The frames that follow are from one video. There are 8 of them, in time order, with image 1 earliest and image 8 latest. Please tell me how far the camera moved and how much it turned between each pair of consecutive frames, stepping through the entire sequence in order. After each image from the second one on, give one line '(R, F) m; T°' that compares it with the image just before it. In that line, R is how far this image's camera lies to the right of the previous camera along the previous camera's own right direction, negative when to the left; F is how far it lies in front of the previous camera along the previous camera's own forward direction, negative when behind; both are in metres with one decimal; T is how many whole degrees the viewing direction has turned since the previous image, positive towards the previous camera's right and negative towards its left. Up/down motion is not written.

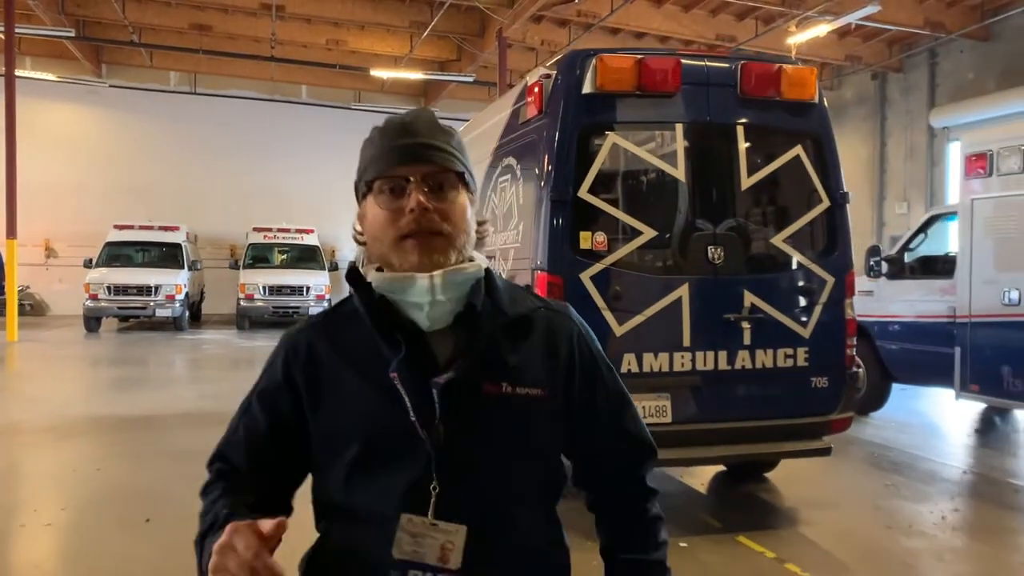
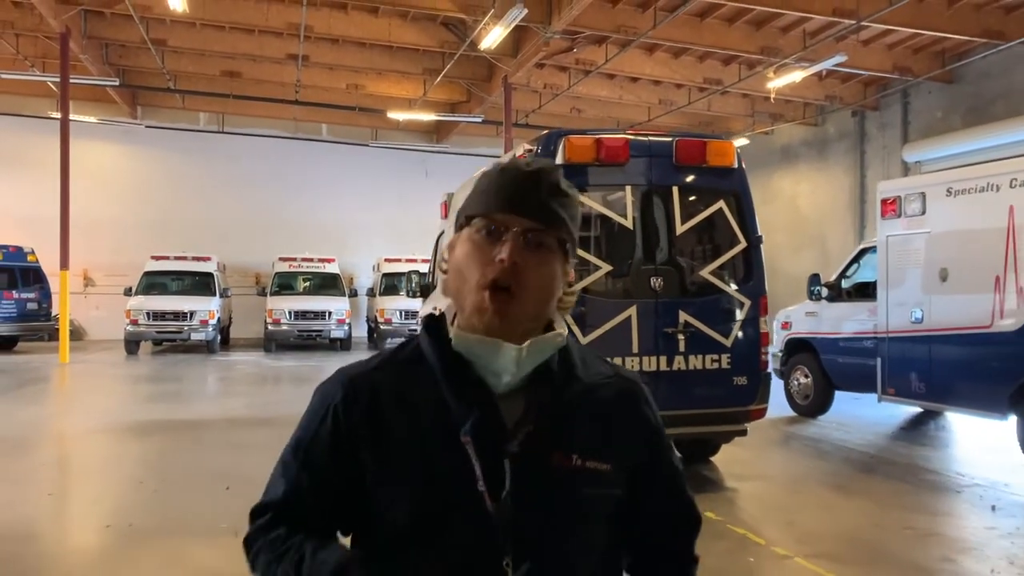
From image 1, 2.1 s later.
(+0.1, -1.2) m; -1°
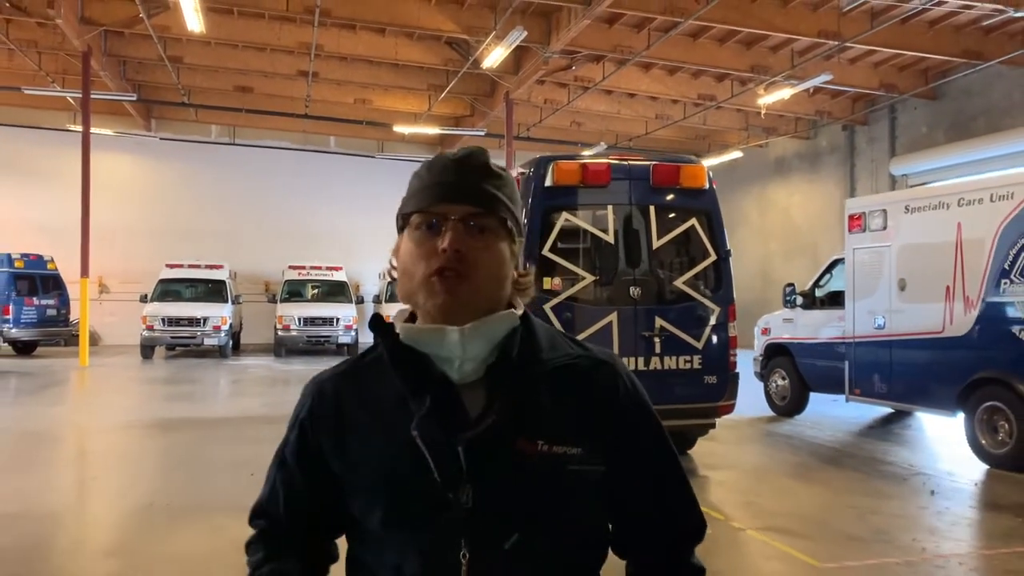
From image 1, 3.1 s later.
(+0.1, -0.6) m; 0°
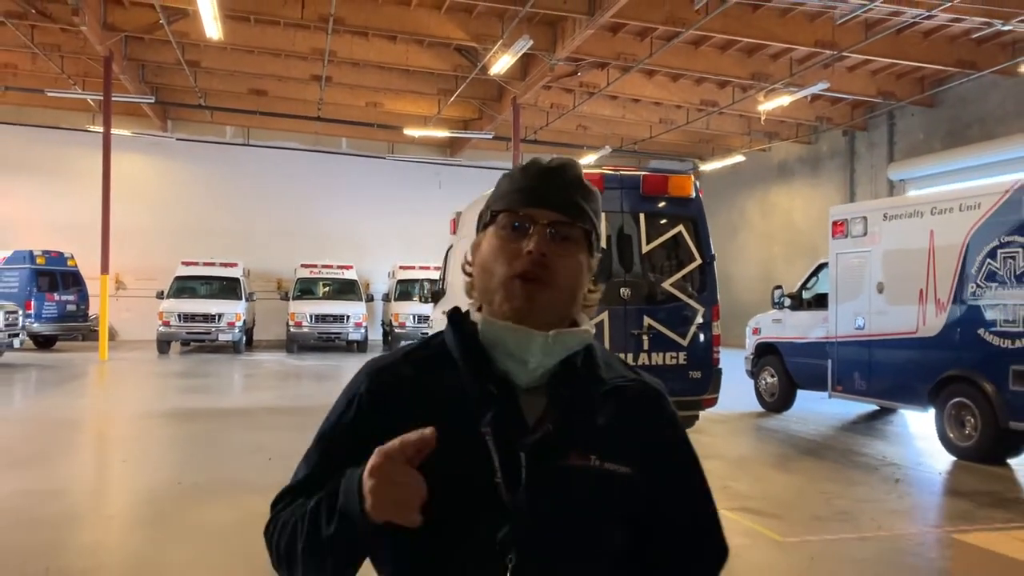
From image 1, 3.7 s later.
(+0.1, -0.4) m; -1°
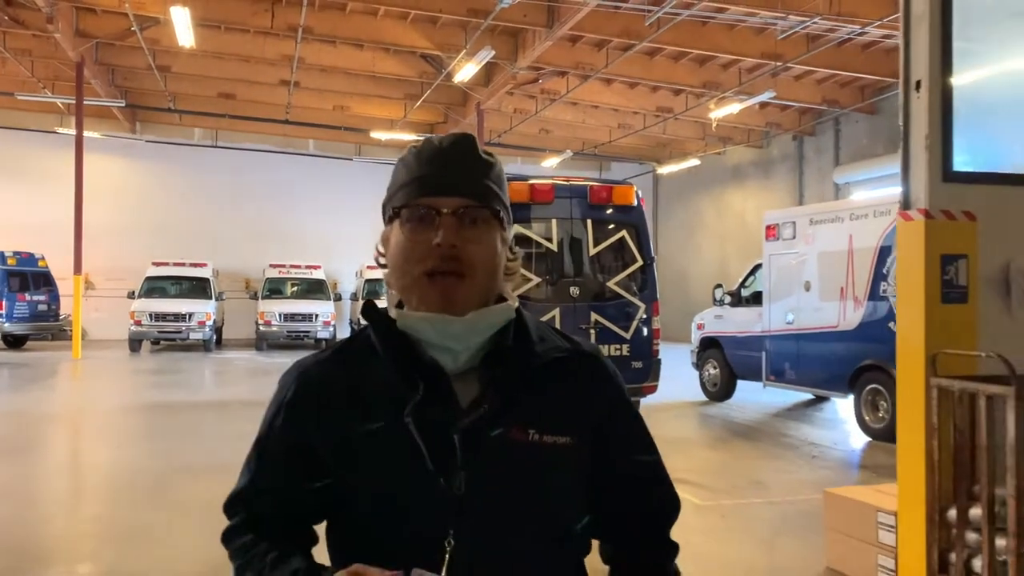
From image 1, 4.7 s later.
(+0.1, -0.6) m; +2°
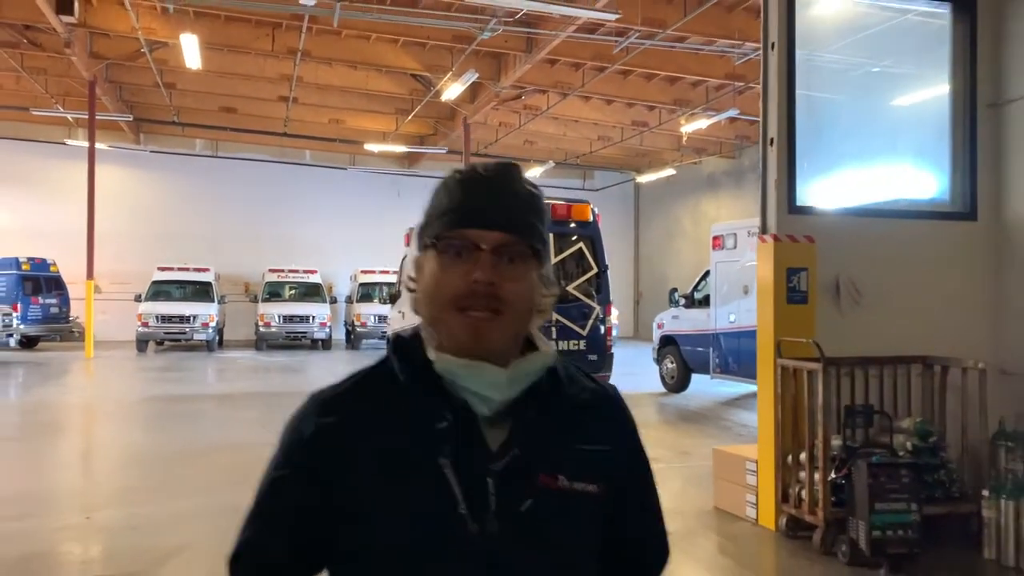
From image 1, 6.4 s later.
(+0.2, -1.1) m; 0°
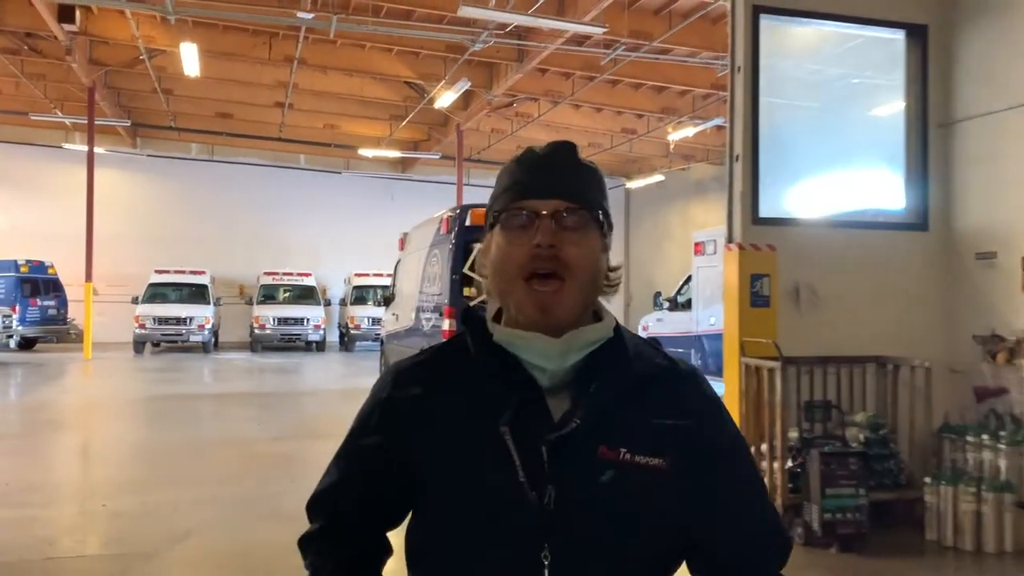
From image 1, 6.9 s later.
(0.0, -0.3) m; 0°
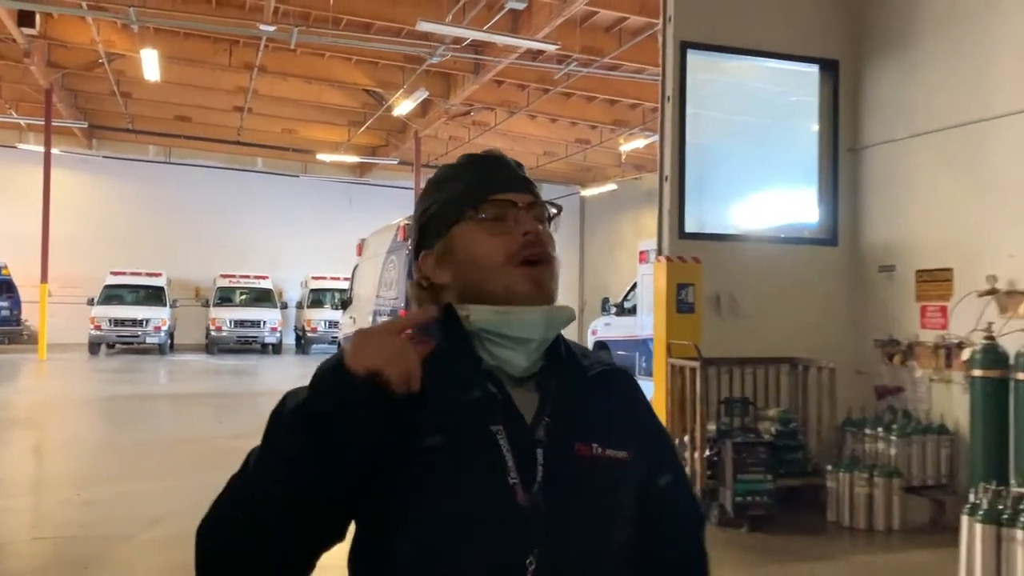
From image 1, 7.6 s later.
(0.0, -0.4) m; +3°
